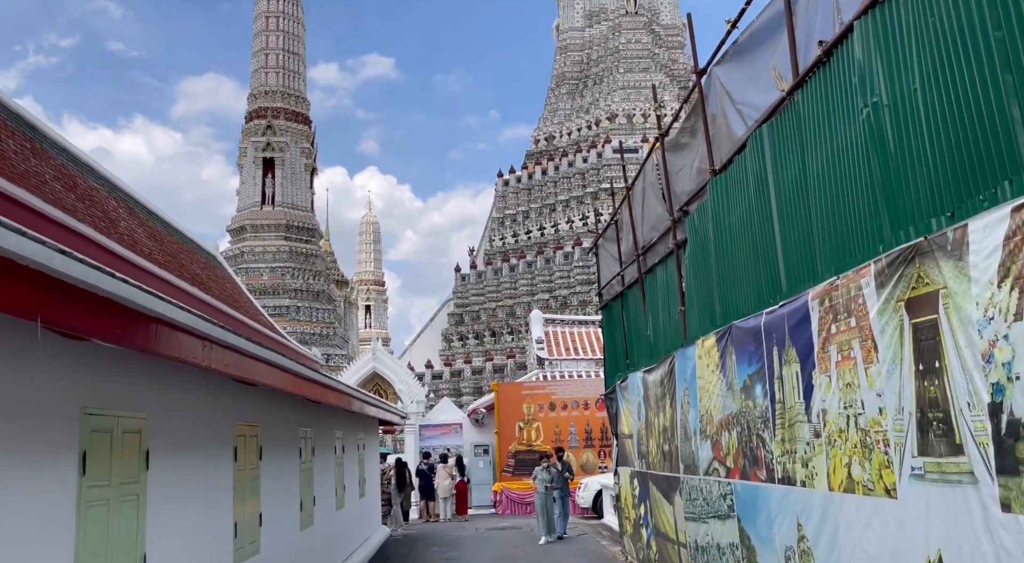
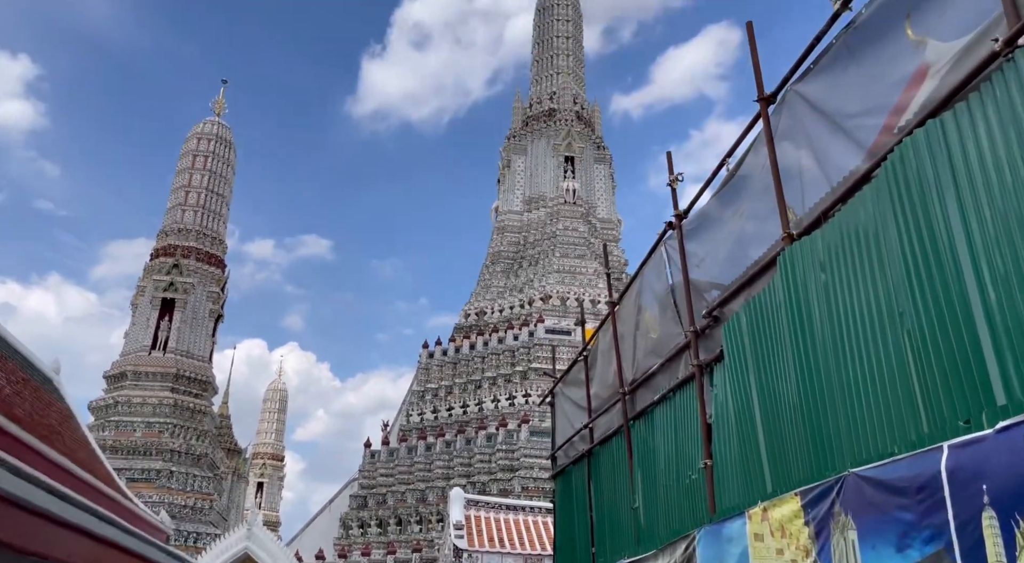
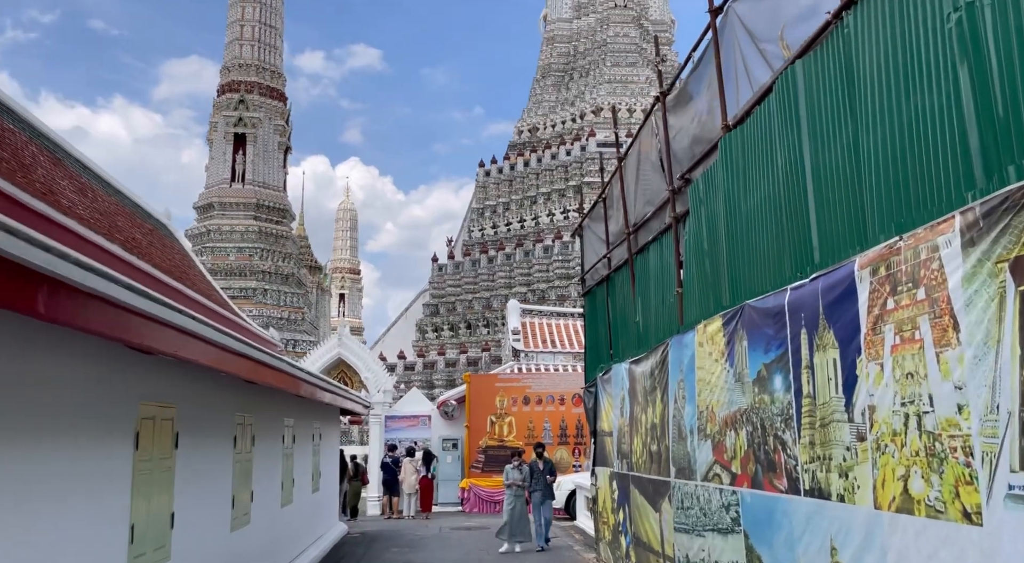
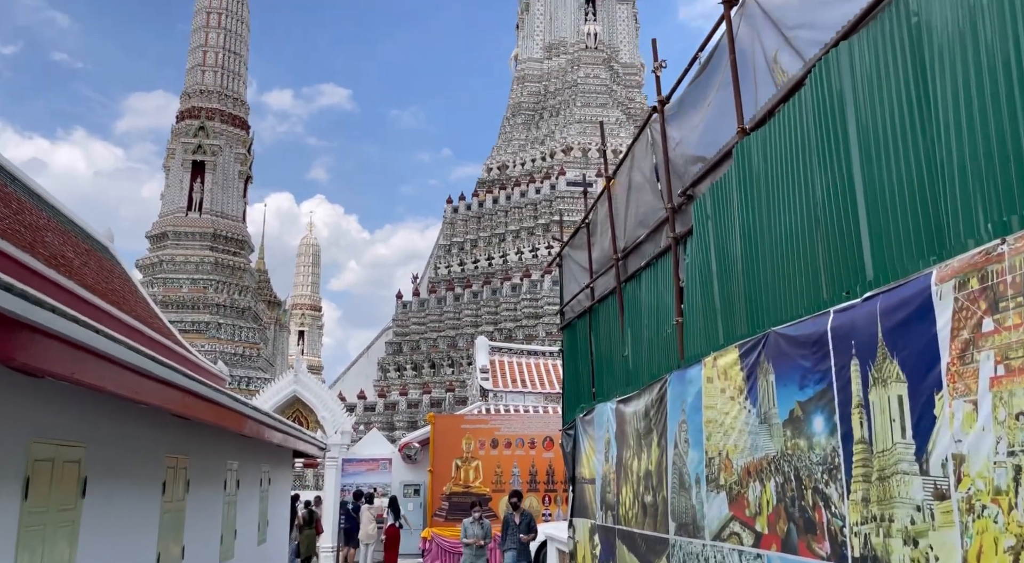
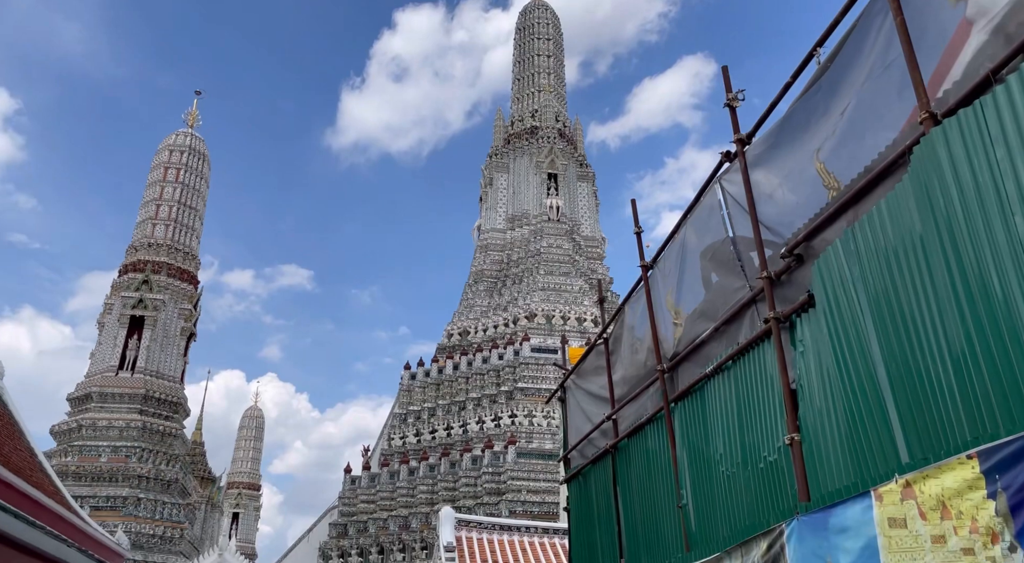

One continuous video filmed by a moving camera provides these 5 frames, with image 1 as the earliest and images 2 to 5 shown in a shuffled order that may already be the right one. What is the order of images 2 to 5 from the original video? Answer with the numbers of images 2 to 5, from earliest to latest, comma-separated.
3, 4, 2, 5
